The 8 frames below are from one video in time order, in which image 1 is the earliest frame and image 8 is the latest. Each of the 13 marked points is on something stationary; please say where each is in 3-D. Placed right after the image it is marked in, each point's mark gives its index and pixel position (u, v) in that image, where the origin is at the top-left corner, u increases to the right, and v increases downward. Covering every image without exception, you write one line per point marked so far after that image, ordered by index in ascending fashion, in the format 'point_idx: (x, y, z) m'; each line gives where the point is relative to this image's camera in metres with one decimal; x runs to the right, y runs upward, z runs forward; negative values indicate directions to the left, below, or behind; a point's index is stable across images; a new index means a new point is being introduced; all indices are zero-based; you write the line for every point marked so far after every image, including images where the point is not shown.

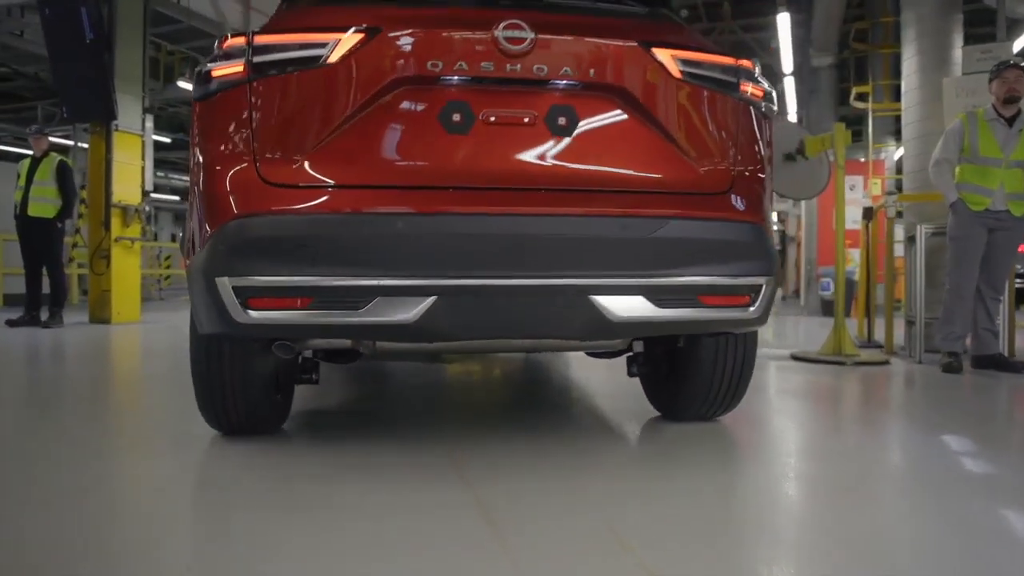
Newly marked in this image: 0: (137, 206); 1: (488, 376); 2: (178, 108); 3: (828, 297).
0: (-4.2, +0.9, +7.8) m
1: (-0.2, -0.6, +5.0) m
2: (-7.1, +3.8, +14.8) m
3: (+4.2, -0.1, +9.3) m
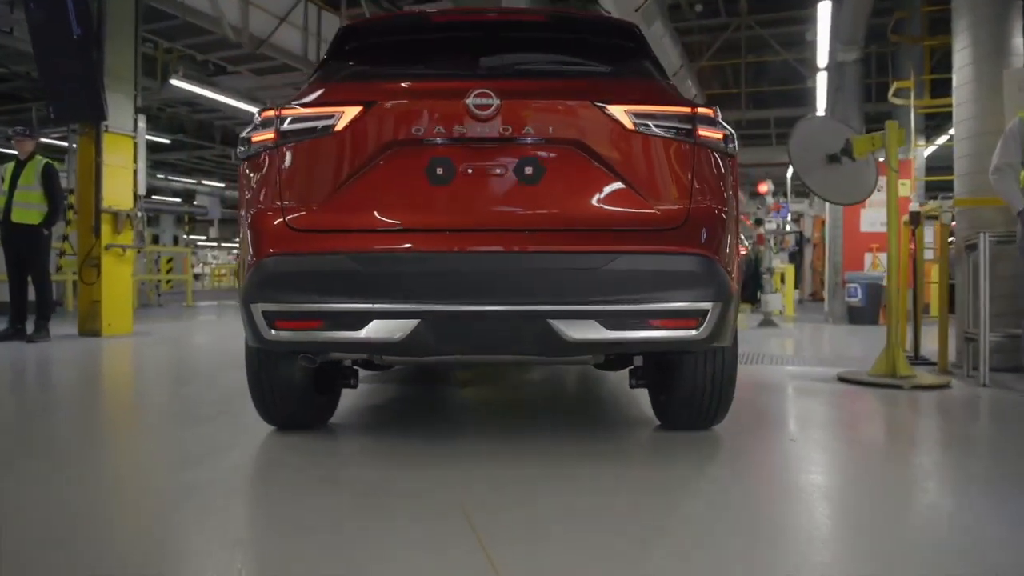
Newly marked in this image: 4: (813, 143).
0: (-4.1, +0.8, +7.4) m
1: (0.0, -0.7, +4.6) m
2: (-6.9, +3.7, +14.4) m
3: (+4.3, -0.2, +8.8) m
4: (+1.8, +0.9, +4.3) m
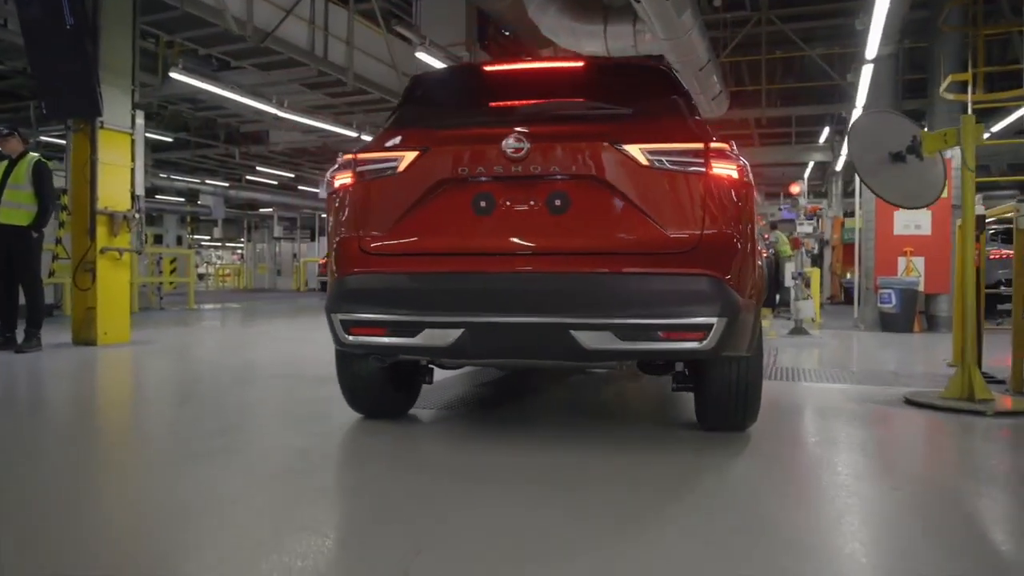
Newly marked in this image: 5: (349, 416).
0: (-3.9, +0.8, +7.0) m
1: (+0.1, -0.8, +4.2) m
2: (-6.7, +3.7, +14.1) m
3: (+4.5, -0.3, +8.4) m
4: (+2.0, +0.8, +3.9) m
5: (-1.0, -0.7, +4.2) m
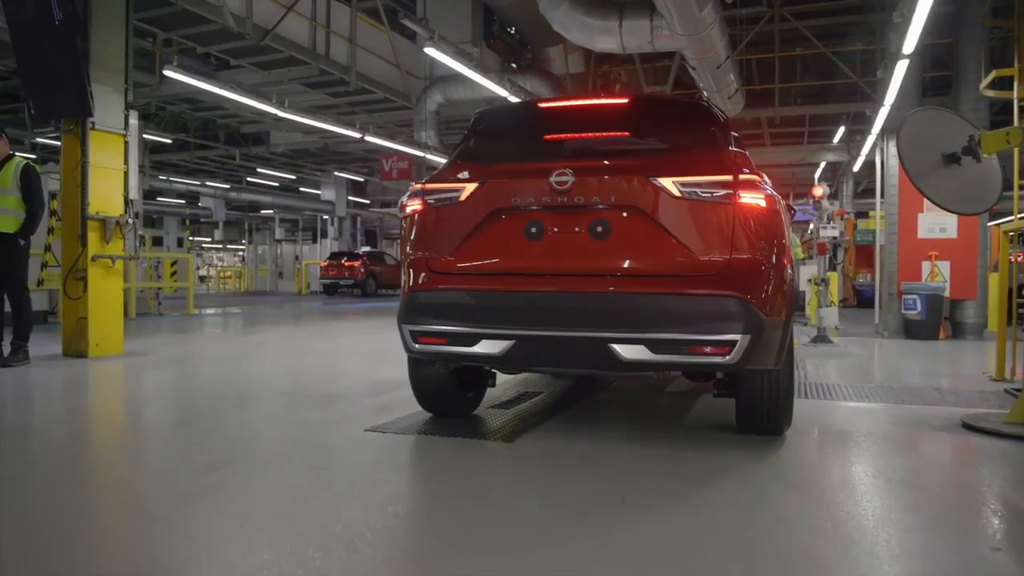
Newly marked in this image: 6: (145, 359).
0: (-3.8, +0.7, +6.7) m
1: (+0.2, -0.8, +3.9) m
2: (-6.6, +3.6, +13.8) m
3: (+4.6, -0.3, +8.1) m
4: (+2.1, +0.7, +3.6) m
5: (-0.9, -0.8, +3.9) m
6: (-3.5, -0.7, +6.7) m
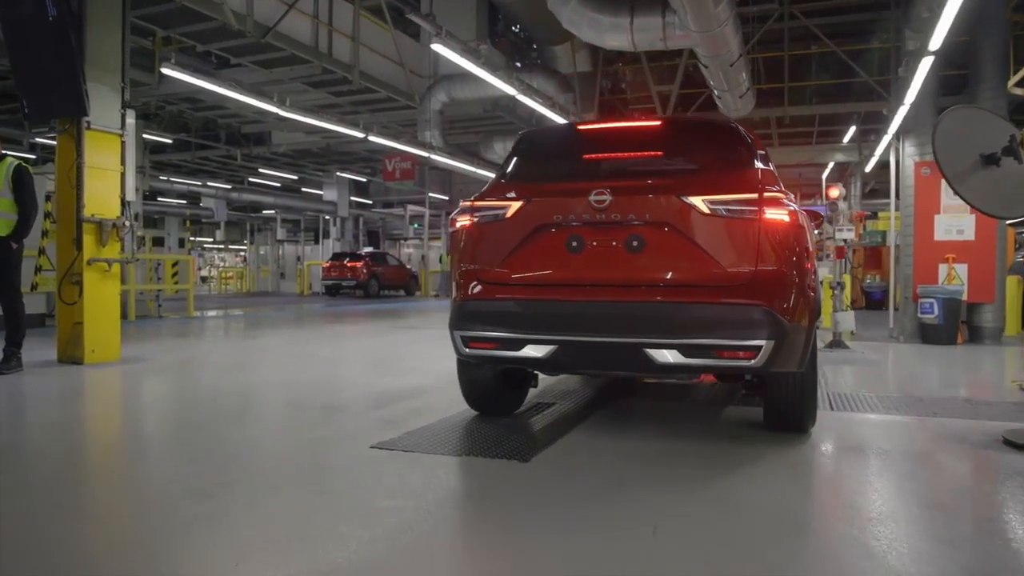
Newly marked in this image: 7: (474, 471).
0: (-3.7, +0.6, +6.6) m
1: (+0.3, -0.9, +3.7) m
2: (-6.5, +3.5, +13.6) m
3: (+4.7, -0.4, +7.9) m
4: (+2.1, +0.7, +3.4) m
5: (-0.8, -0.8, +3.7) m
6: (-3.4, -0.7, +6.5) m
7: (-0.2, -0.9, +3.3) m
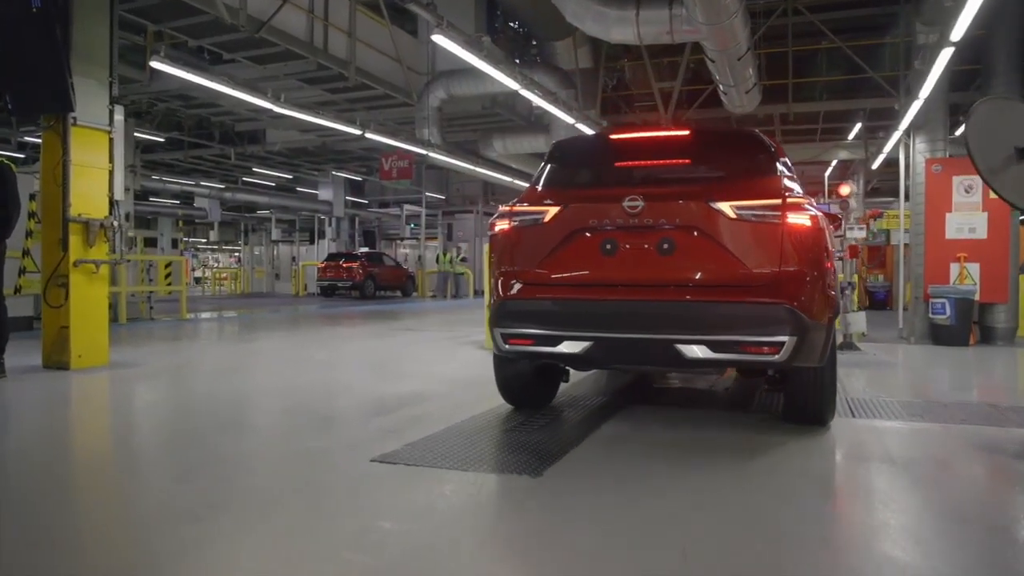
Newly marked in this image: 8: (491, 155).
0: (-3.7, +0.6, +6.3) m
1: (+0.3, -0.9, +3.5) m
2: (-6.5, +3.5, +13.4) m
3: (+4.7, -0.4, +7.7) m
4: (+2.2, +0.7, +3.2) m
5: (-0.8, -0.9, +3.5) m
6: (-3.4, -0.7, +6.3) m
7: (-0.1, -0.9, +3.1) m
8: (-0.5, +3.0, +15.8) m
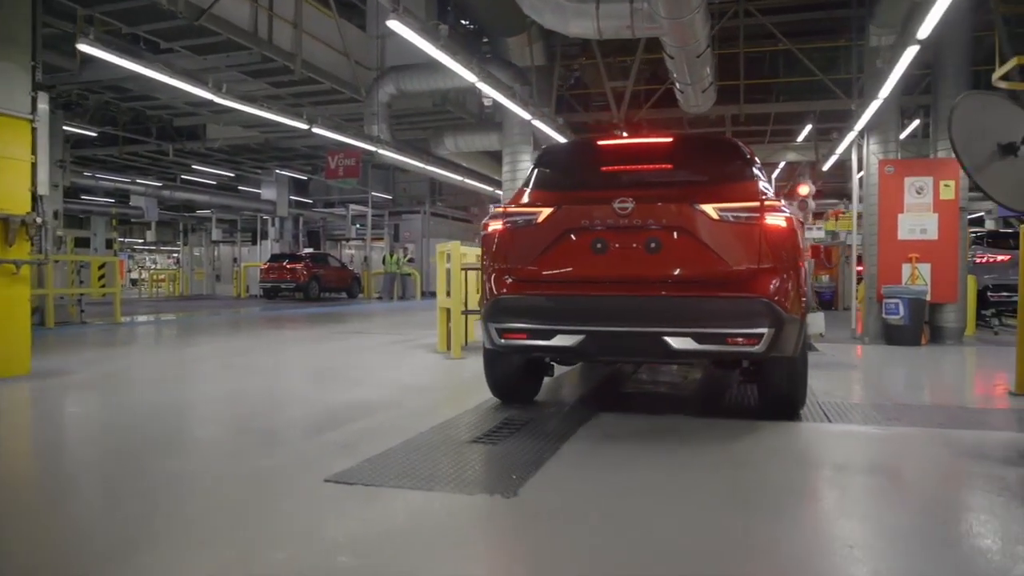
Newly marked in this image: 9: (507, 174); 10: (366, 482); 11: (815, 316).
0: (-4.0, +0.6, +5.8) m
1: (+0.2, -0.9, +3.3) m
2: (-7.4, +3.5, +12.6) m
3: (+4.2, -0.4, +7.8) m
4: (+2.1, +0.7, +3.1) m
5: (-0.9, -0.9, +3.2) m
6: (-3.7, -0.8, +5.8) m
7: (-0.2, -0.9, +2.9) m
8: (-1.5, +3.0, +15.5) m
9: (-0.1, +2.0, +12.3) m
10: (-0.7, -0.9, +3.1) m
11: (+3.2, -0.3, +7.5) m
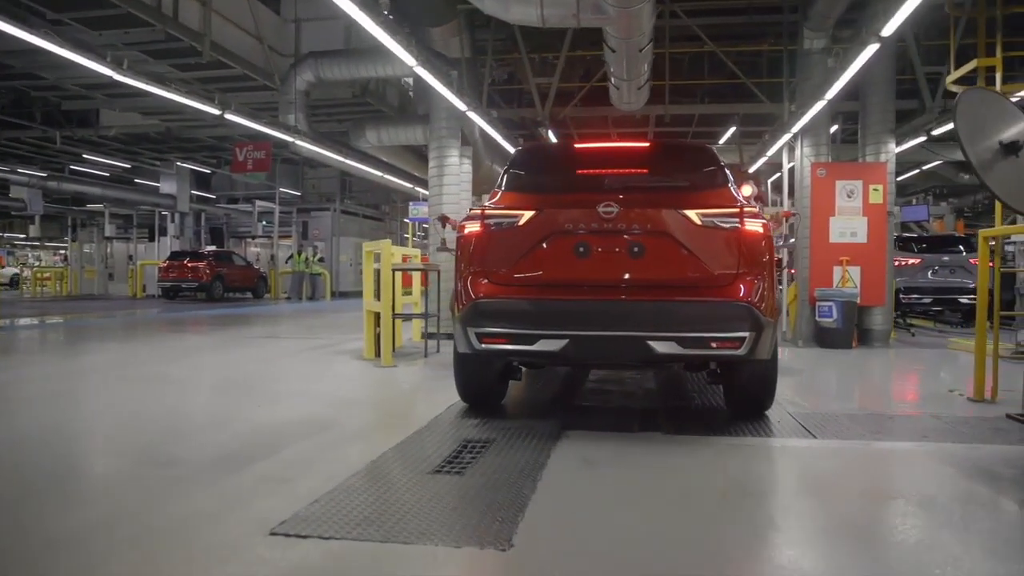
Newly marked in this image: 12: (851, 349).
0: (-4.4, +0.6, +4.9) m
1: (+0.1, -0.9, +2.9) m
2: (-8.6, +3.5, +11.2) m
3: (+3.5, -0.4, +7.9) m
4: (+1.9, +0.7, +3.0) m
5: (-1.0, -0.9, +2.7) m
6: (-4.1, -0.8, +4.9) m
7: (-0.3, -0.9, +2.4) m
8: (-3.2, +3.0, +14.8) m
9: (-1.3, +2.0, +11.8) m
10: (-0.8, -0.9, +2.6) m
11: (+2.5, -0.3, +7.4) m
12: (+3.7, -0.7, +7.7) m
